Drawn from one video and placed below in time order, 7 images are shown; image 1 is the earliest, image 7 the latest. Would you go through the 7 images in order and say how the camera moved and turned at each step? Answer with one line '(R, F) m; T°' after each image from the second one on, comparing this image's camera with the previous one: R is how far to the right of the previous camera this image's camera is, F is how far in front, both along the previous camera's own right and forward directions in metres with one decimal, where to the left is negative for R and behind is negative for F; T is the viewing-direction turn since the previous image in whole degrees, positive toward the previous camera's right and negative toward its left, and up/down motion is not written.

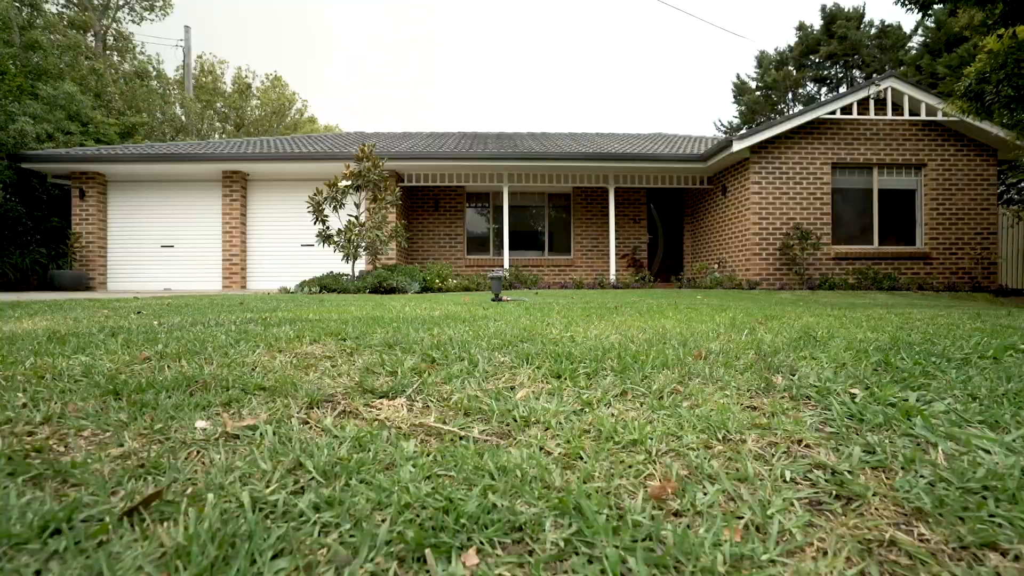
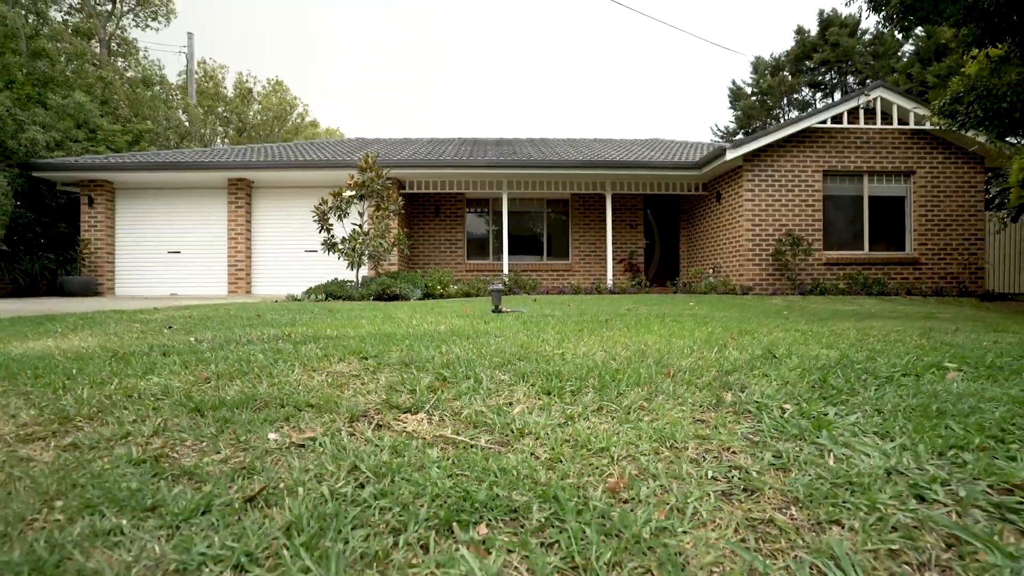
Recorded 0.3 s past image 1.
(0.0, -0.2) m; 0°
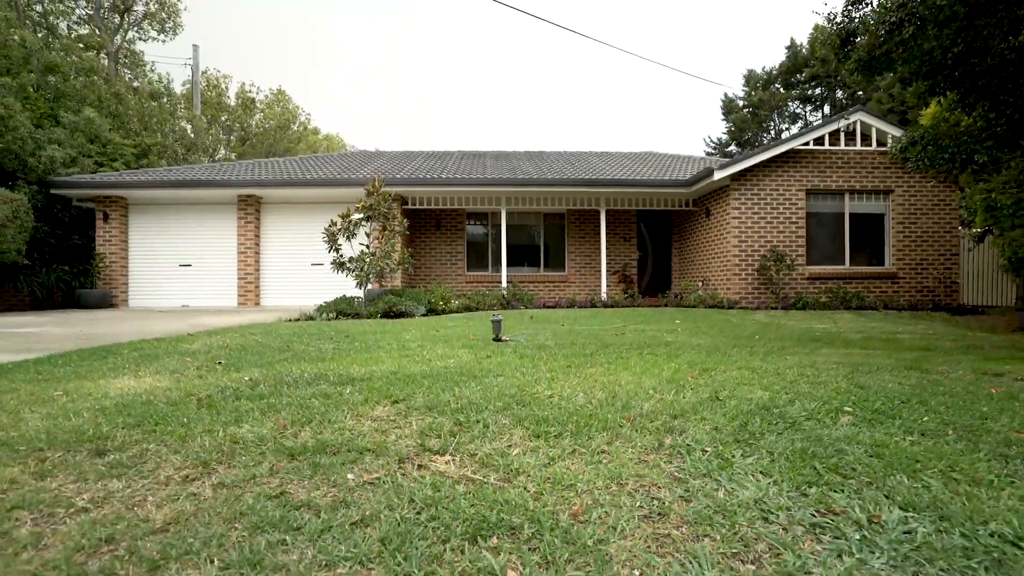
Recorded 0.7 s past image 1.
(0.0, -0.5) m; 0°
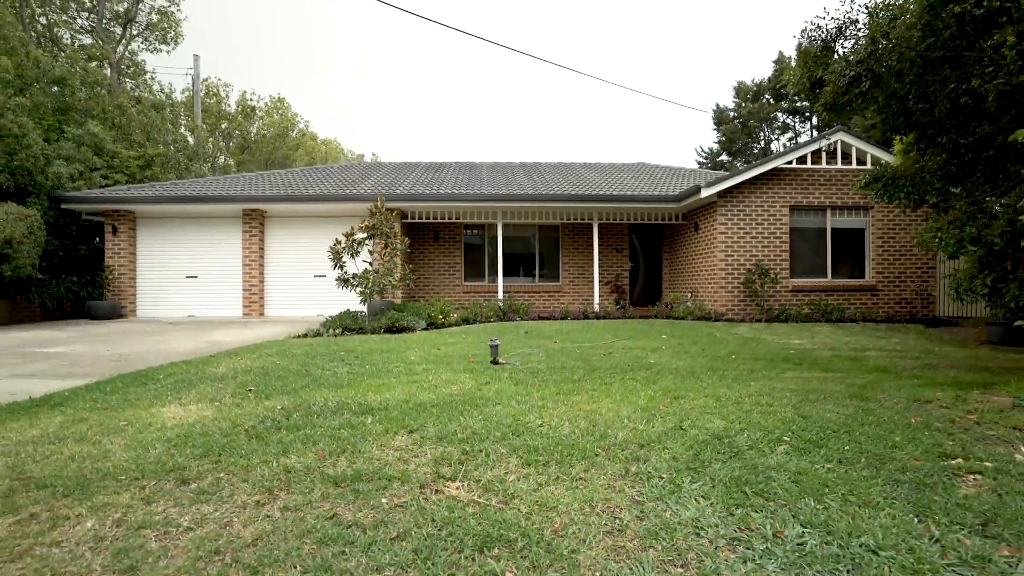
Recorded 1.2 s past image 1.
(0.0, -0.5) m; 0°
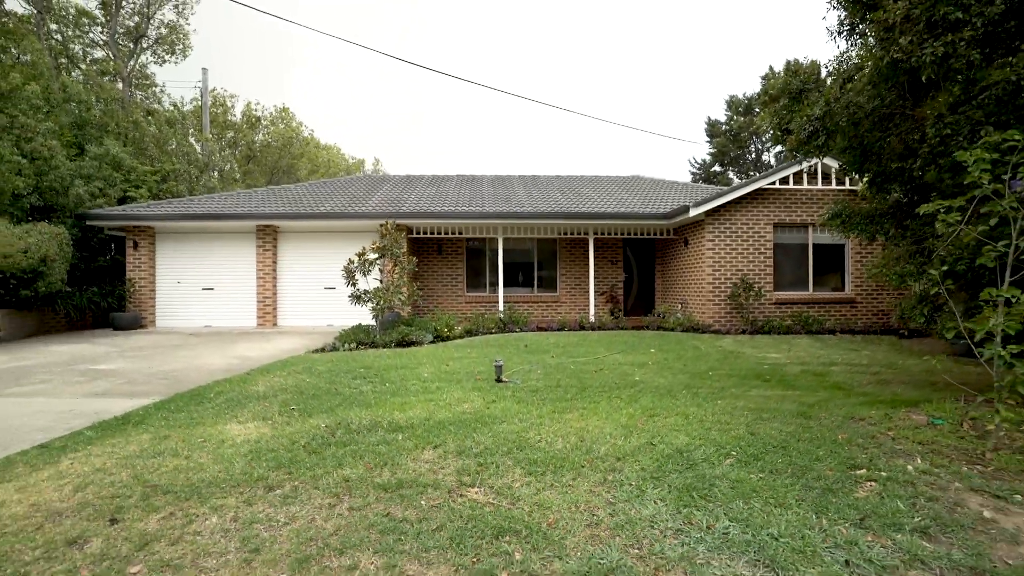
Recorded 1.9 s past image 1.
(0.0, -0.7) m; 0°
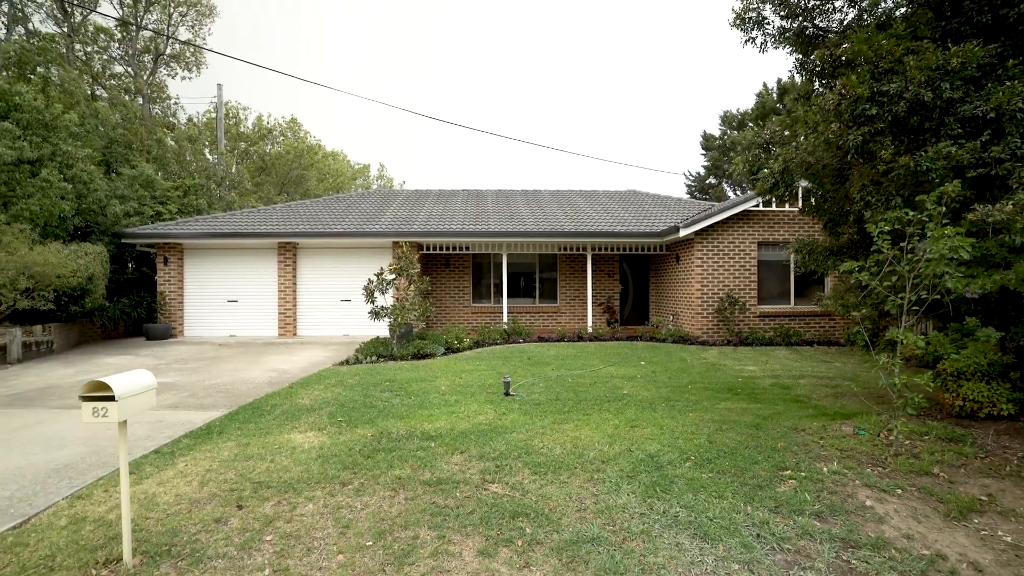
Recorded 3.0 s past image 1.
(-0.1, -1.0) m; 0°
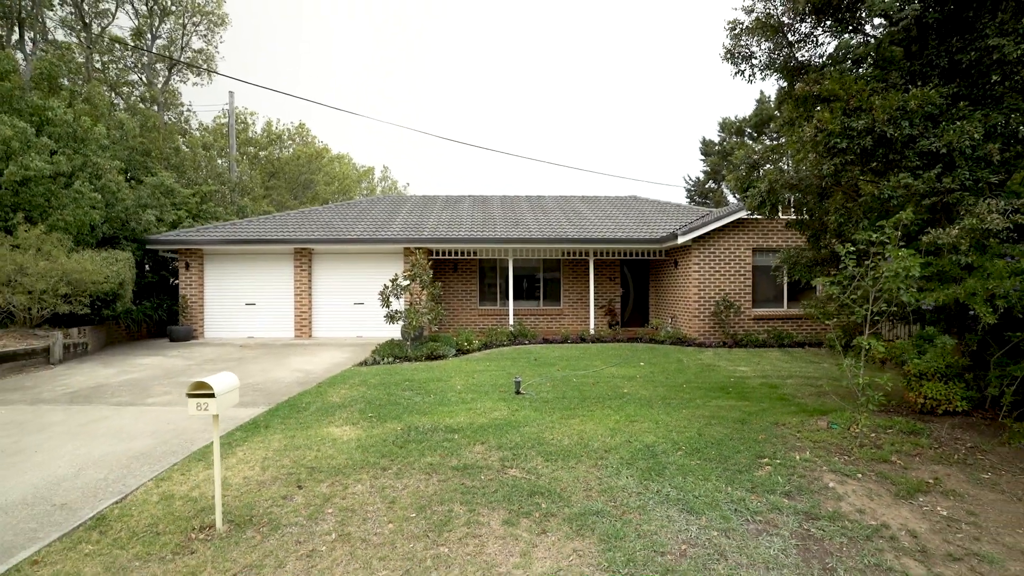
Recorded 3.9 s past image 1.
(-0.1, -0.6) m; 0°
